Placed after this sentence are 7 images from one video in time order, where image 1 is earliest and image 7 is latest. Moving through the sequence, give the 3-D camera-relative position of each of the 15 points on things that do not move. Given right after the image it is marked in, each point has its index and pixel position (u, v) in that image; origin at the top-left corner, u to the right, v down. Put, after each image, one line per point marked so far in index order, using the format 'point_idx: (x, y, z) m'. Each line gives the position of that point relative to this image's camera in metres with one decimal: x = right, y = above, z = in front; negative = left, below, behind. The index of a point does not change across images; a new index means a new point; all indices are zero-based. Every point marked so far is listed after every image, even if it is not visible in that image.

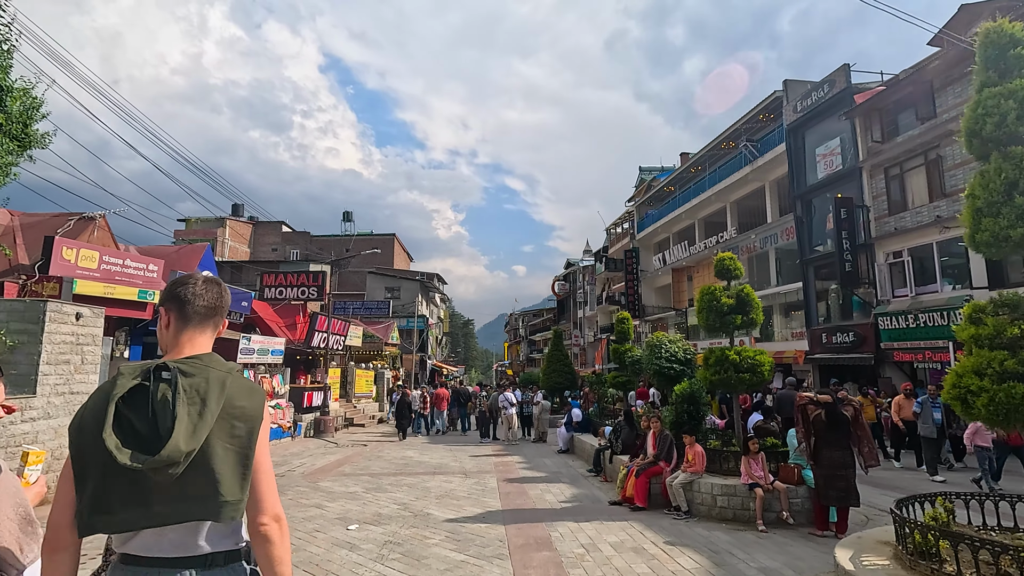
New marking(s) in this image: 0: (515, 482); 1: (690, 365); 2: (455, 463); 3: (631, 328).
0: (+0.1, -3.5, +9.8) m
1: (+3.5, -1.5, +10.3) m
2: (-1.3, -4.0, +12.1) m
3: (+3.4, -1.1, +15.1) m
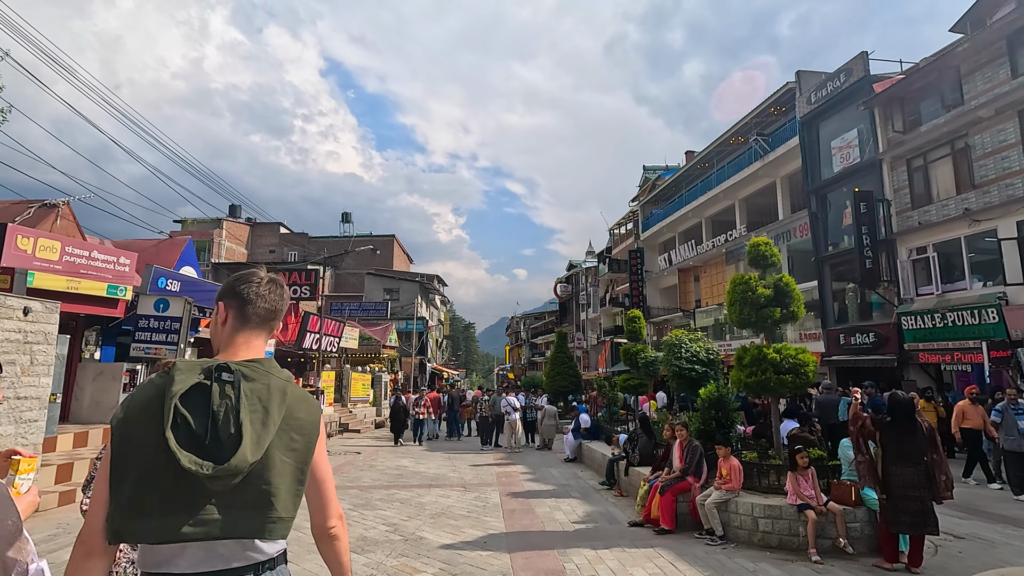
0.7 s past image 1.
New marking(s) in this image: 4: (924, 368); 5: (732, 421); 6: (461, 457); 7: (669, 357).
0: (+0.1, -3.4, +8.8) m
1: (+3.5, -1.4, +9.3) m
2: (-1.2, -3.9, +11.1) m
3: (+3.5, -1.0, +14.1) m
4: (+13.7, -2.6, +17.8) m
5: (+3.1, -1.9, +7.5) m
6: (-1.3, -4.4, +13.9) m
7: (+2.8, -1.3, +9.6) m
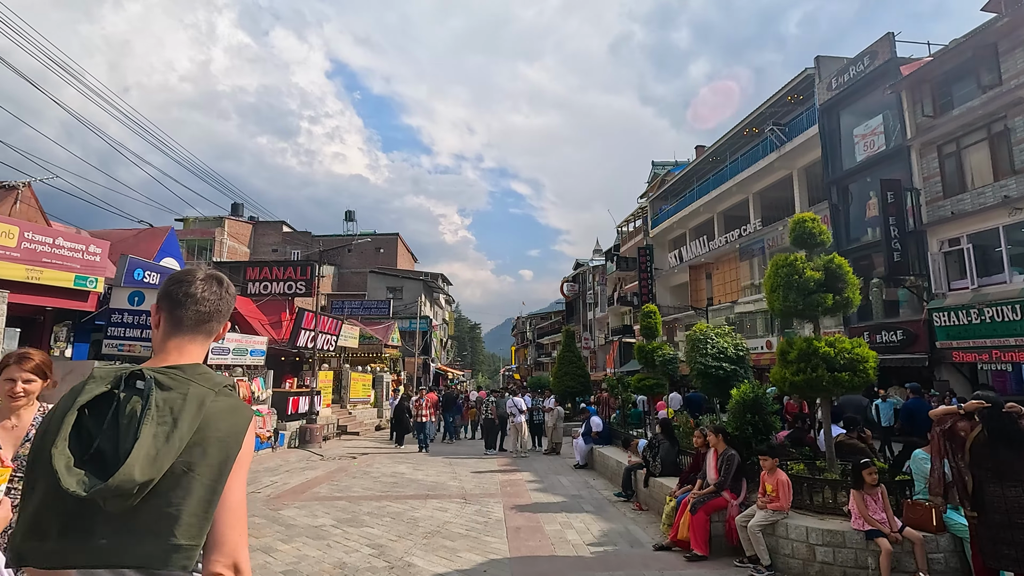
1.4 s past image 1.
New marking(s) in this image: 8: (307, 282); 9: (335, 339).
0: (+0.2, -3.2, +7.8) m
1: (+3.6, -1.2, +8.3) m
2: (-1.1, -3.7, +10.1) m
3: (+3.6, -0.8, +13.1) m
4: (+13.9, -2.5, +16.7) m
5: (+3.2, -1.7, +6.5) m
6: (-1.2, -4.2, +12.9) m
7: (+2.9, -1.1, +8.6) m
8: (-7.0, +0.2, +18.2) m
9: (-6.6, -1.9, +19.9) m
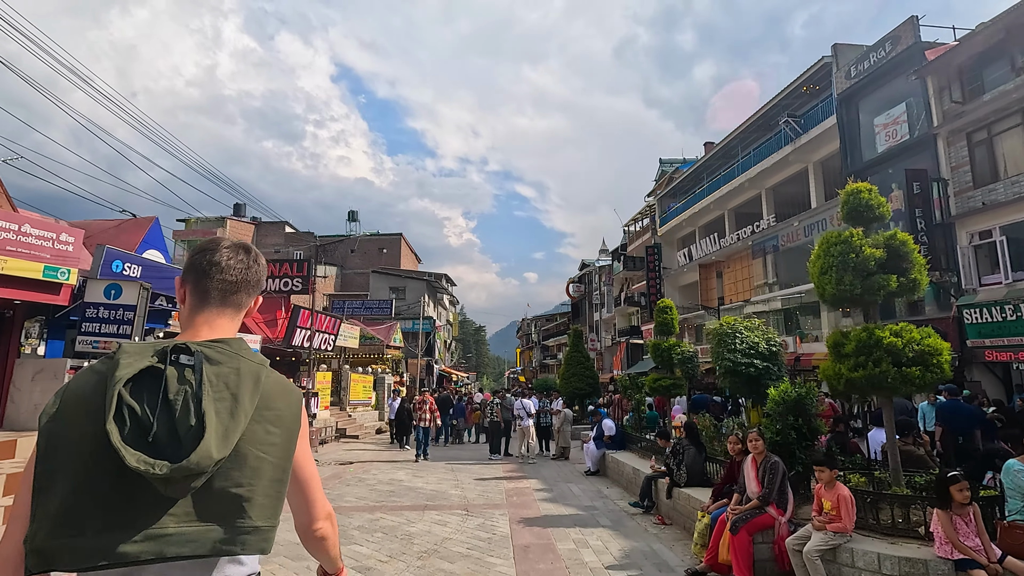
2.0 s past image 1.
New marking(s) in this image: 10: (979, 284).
0: (+0.3, -3.1, +7.0) m
1: (+3.7, -1.0, +7.5) m
2: (-1.0, -3.6, +9.3) m
3: (+3.7, -0.7, +12.3) m
4: (+14.1, -2.3, +15.7) m
5: (+3.3, -1.5, +5.7) m
6: (-1.1, -4.1, +12.1) m
7: (+3.0, -0.9, +7.8) m
8: (-6.8, +0.3, +17.4) m
9: (-6.4, -1.8, +19.1) m
10: (+13.9, +0.1, +15.9) m
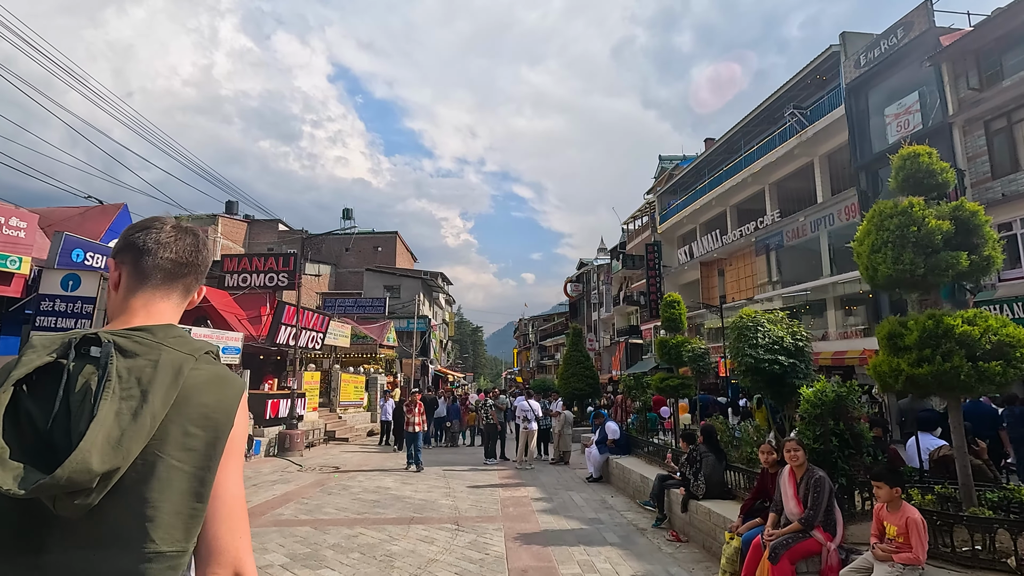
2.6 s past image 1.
0: (+0.3, -2.9, +6.2) m
1: (+3.7, -0.9, +6.7) m
2: (-1.0, -3.4, +8.5) m
3: (+3.7, -0.6, +11.5) m
4: (+14.0, -2.2, +15.0) m
5: (+3.2, -1.4, +4.9) m
6: (-1.1, -3.9, +11.3) m
7: (+2.9, -0.8, +7.0) m
8: (-6.9, +0.5, +16.6) m
9: (-6.5, -1.7, +18.3) m
10: (+13.8, +0.2, +15.2) m
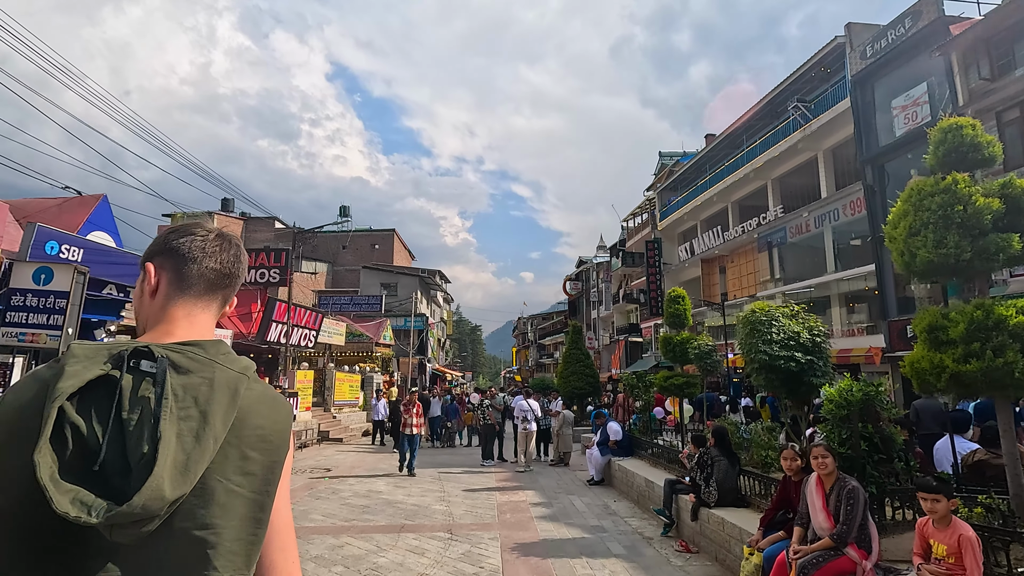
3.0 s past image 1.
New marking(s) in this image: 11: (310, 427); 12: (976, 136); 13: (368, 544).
0: (+0.2, -2.8, +5.7) m
1: (+3.6, -0.8, +6.3) m
2: (-1.1, -3.3, +8.1) m
3: (+3.6, -0.5, +11.1) m
4: (+13.9, -2.1, +14.6) m
5: (+3.2, -1.3, +4.5) m
6: (-1.2, -3.8, +10.8) m
7: (+2.9, -0.7, +6.5) m
8: (-7.0, +0.6, +16.1) m
9: (-6.6, -1.6, +17.8) m
10: (+13.7, +0.4, +14.7) m
11: (-6.4, -4.4, +16.9) m
12: (+3.4, +1.1, +3.9) m
13: (-1.6, -2.9, +6.2) m
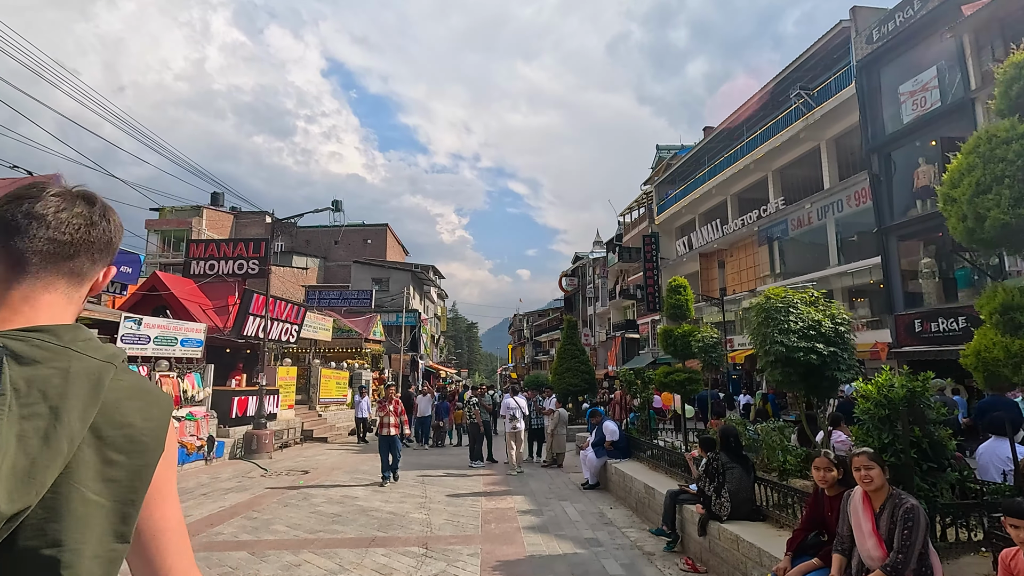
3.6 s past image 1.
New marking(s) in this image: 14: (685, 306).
0: (0.0, -2.7, +5.0) m
1: (+3.4, -0.6, +5.5) m
2: (-1.3, -3.1, +7.3) m
3: (+3.4, -0.3, +10.3) m
4: (+13.7, -1.9, +13.9) m
5: (+3.0, -1.1, +3.7) m
6: (-1.4, -3.6, +10.1) m
7: (+2.7, -0.5, +5.8) m
8: (-7.2, +0.8, +15.3) m
9: (-6.8, -1.3, +17.0) m
10: (+13.5, +0.6, +14.1) m
11: (-6.7, -4.1, +16.1) m
12: (+3.2, +1.3, +3.2) m
13: (-1.8, -2.8, +5.4) m
14: (+3.3, -0.3, +10.1) m
